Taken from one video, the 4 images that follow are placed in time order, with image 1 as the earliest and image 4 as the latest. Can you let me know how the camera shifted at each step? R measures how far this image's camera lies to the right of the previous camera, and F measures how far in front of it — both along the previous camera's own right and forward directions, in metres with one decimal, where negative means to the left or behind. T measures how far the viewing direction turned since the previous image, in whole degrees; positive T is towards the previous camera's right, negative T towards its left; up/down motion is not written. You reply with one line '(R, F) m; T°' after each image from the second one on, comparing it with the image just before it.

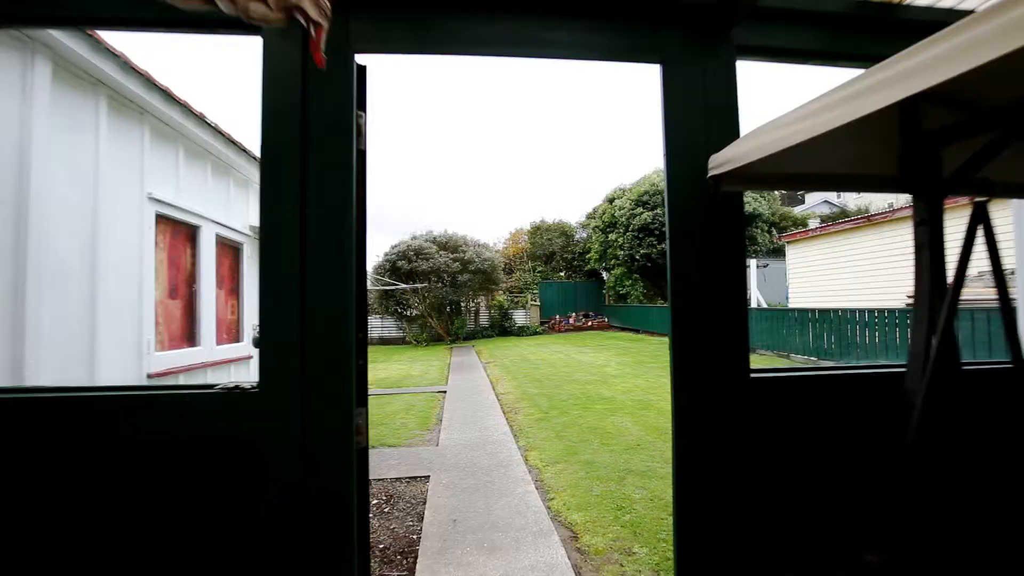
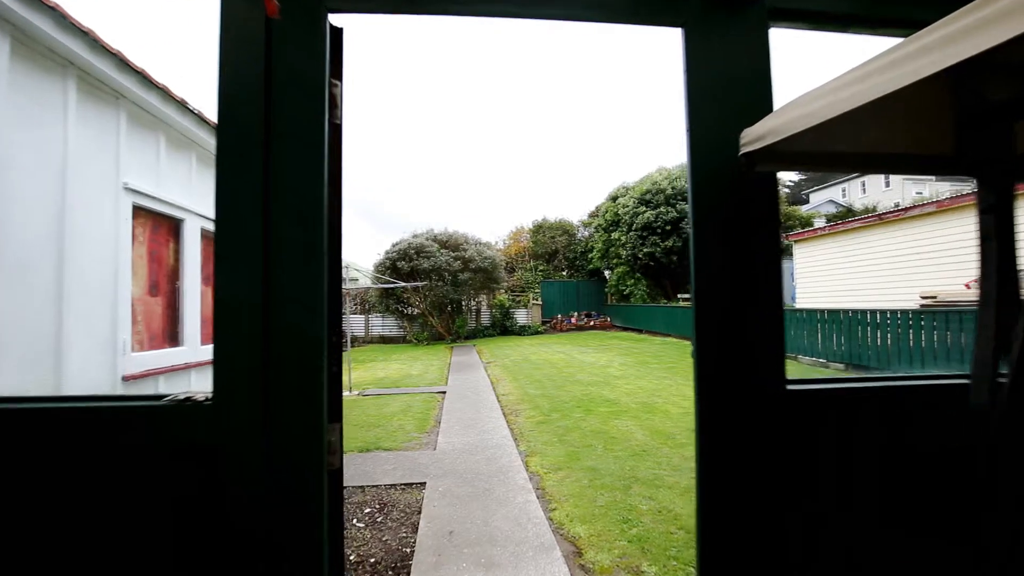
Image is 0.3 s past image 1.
(0.0, +0.2) m; 0°
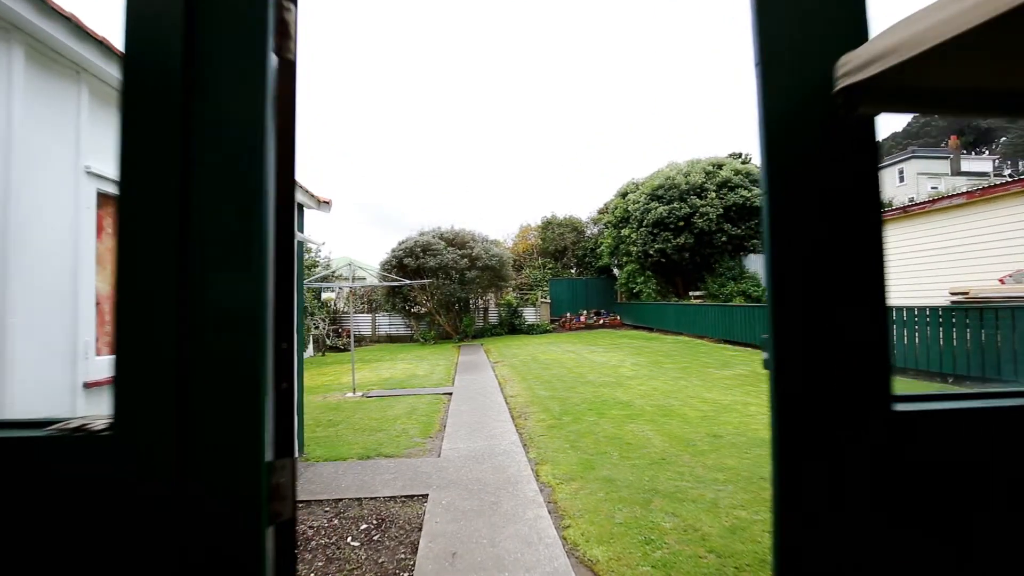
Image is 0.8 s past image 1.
(0.0, +0.3) m; -1°
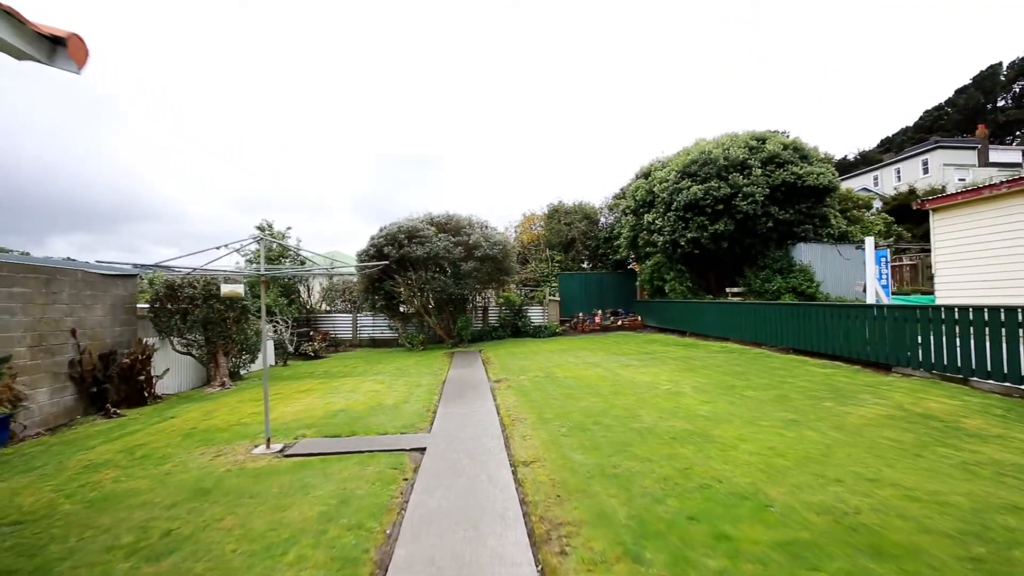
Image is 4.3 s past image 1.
(-0.1, +2.7) m; 0°
